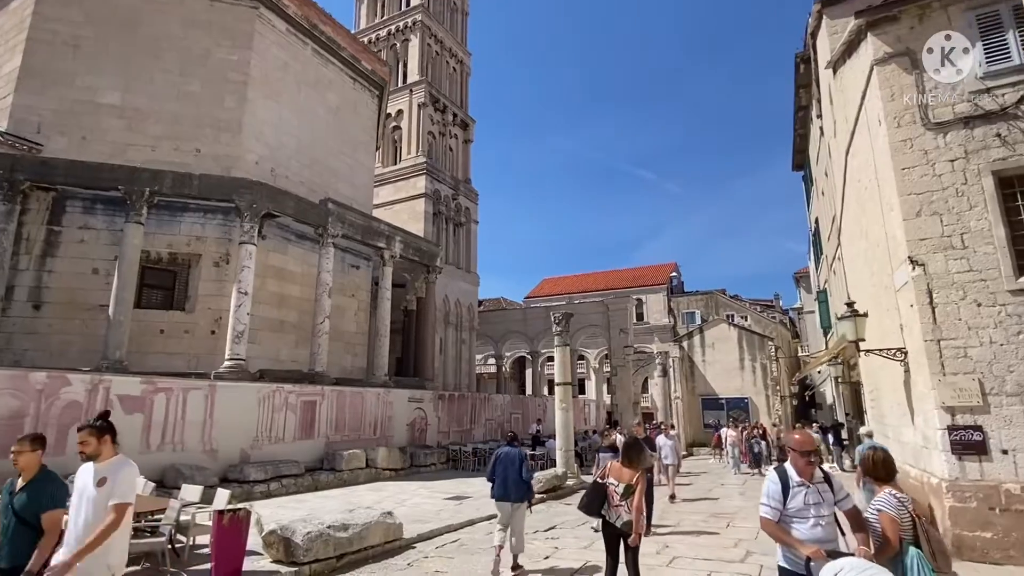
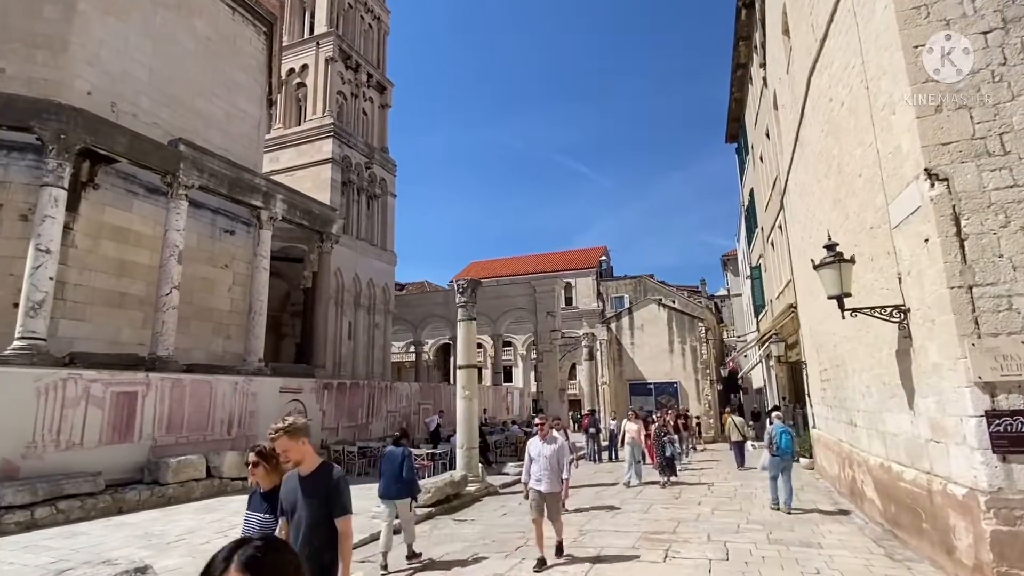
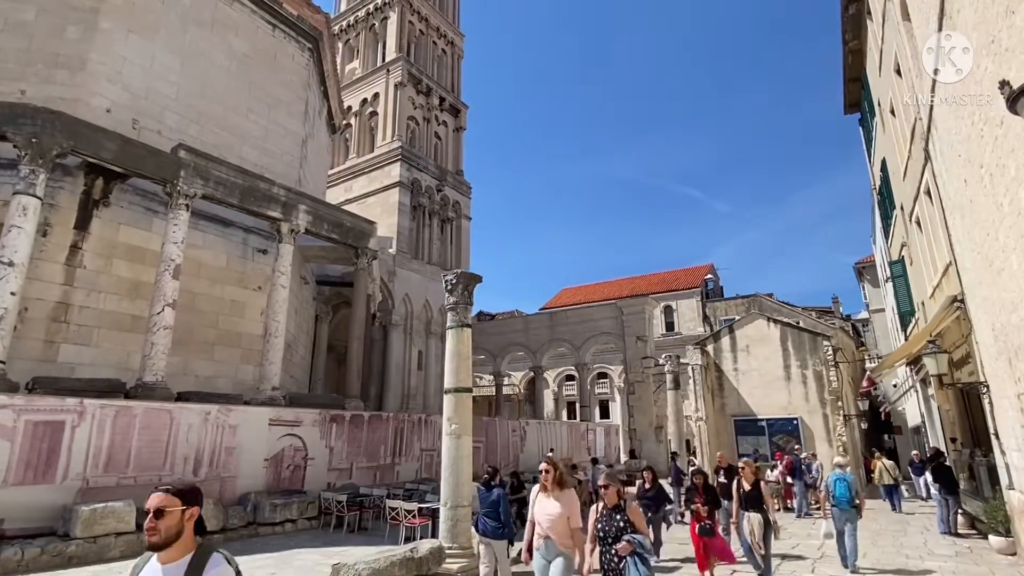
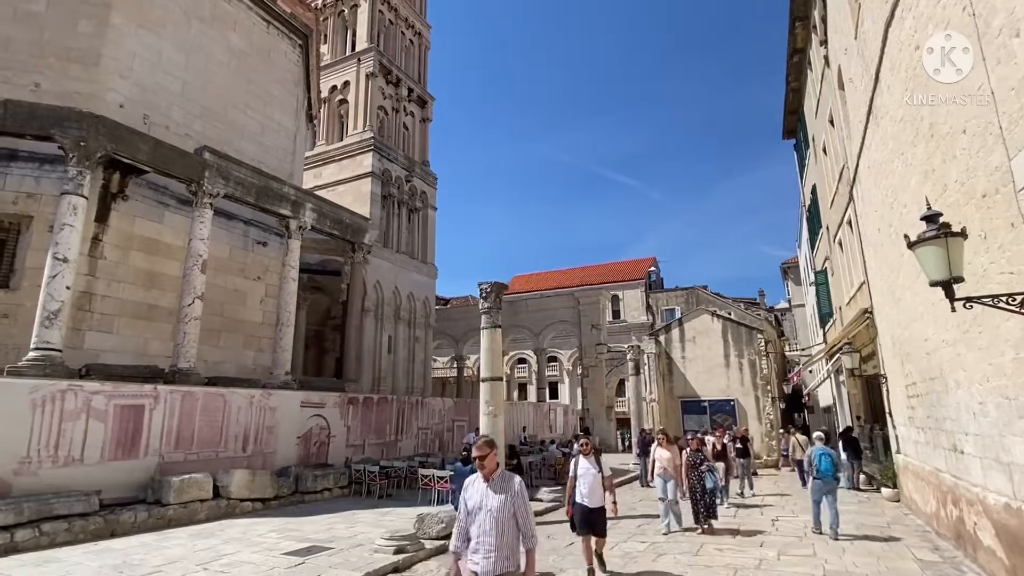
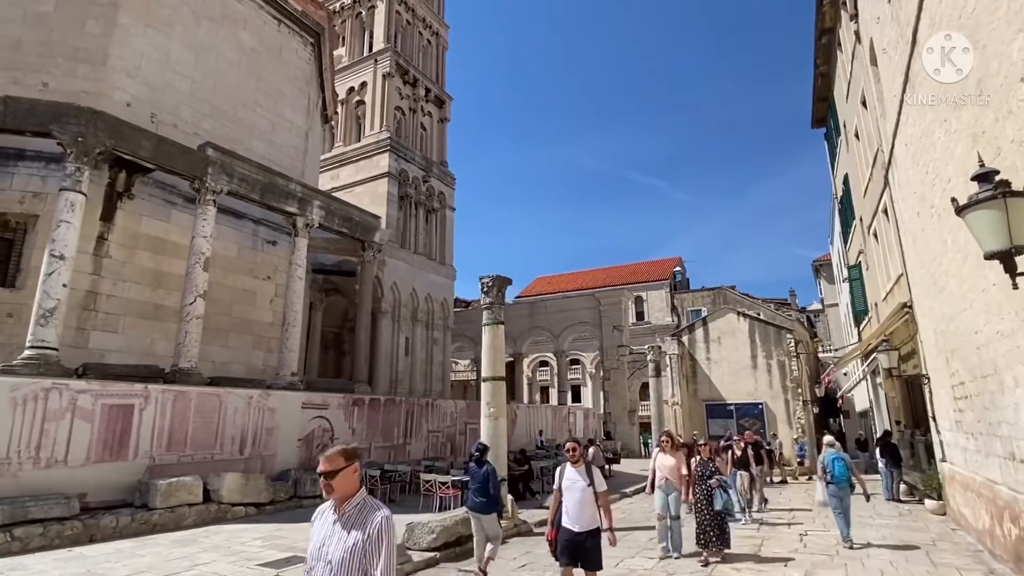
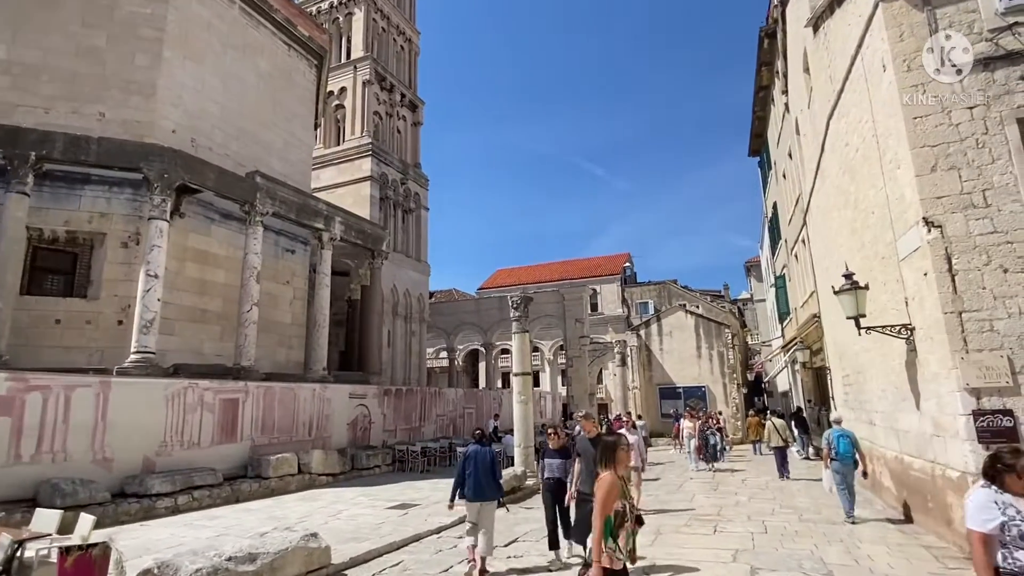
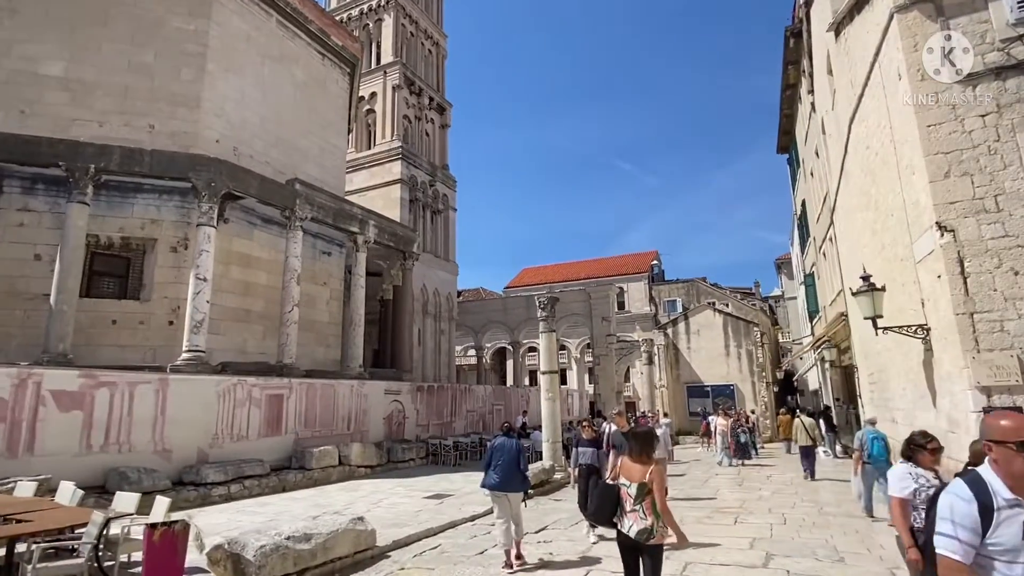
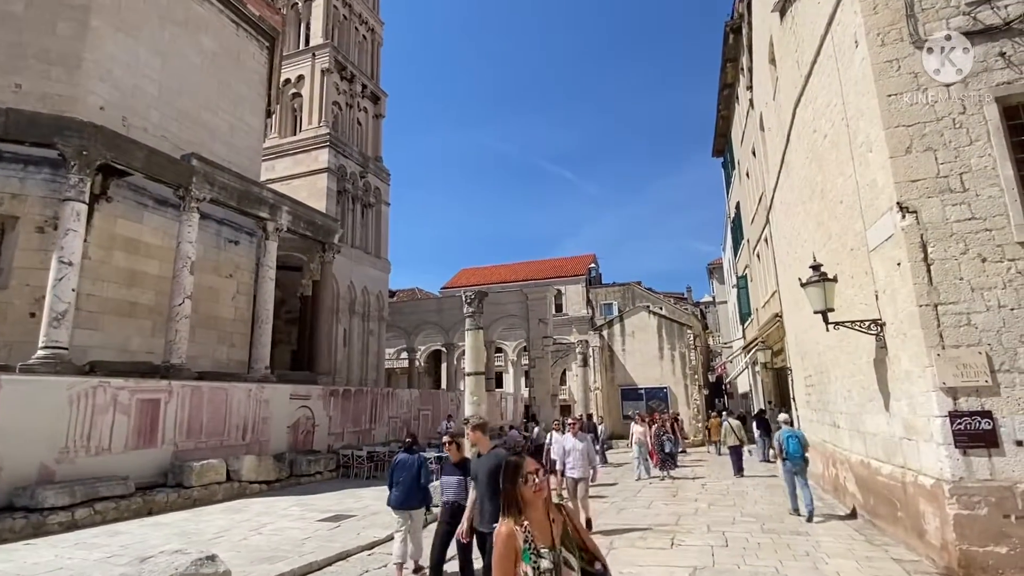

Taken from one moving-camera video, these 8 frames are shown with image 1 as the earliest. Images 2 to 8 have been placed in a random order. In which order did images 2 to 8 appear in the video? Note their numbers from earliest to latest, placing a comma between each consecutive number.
7, 6, 8, 2, 4, 5, 3
